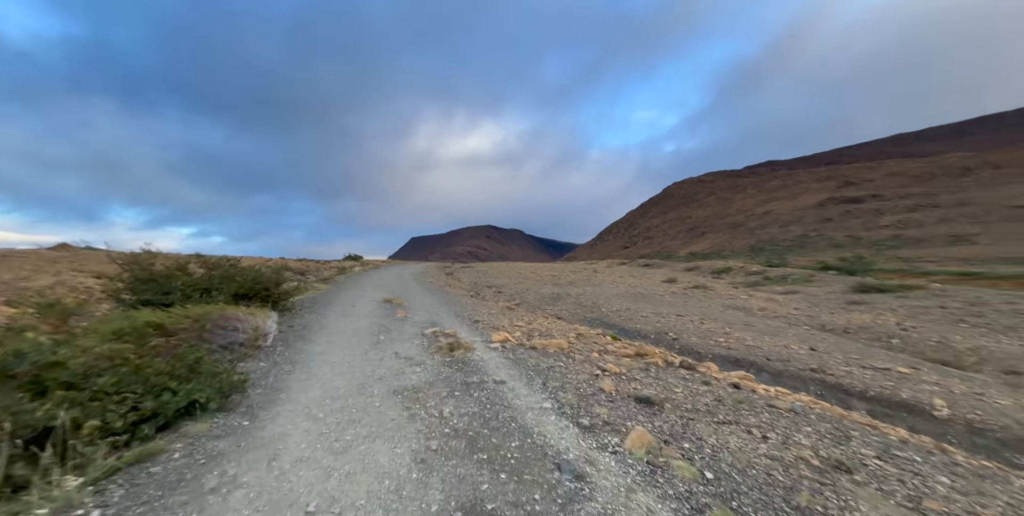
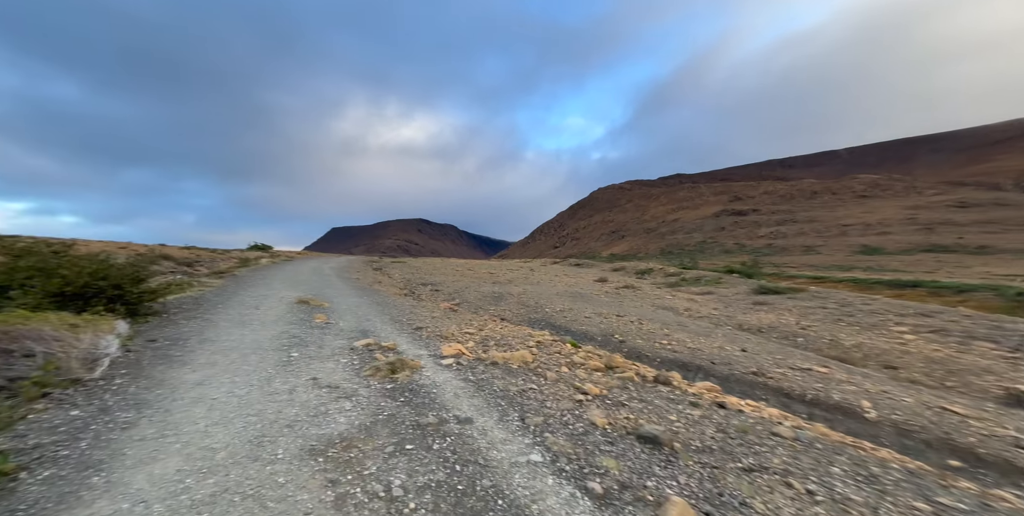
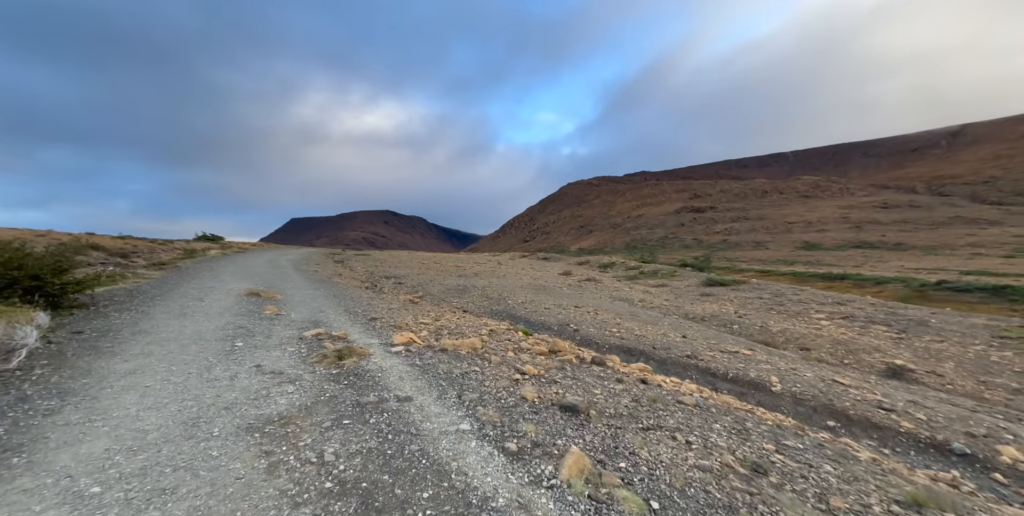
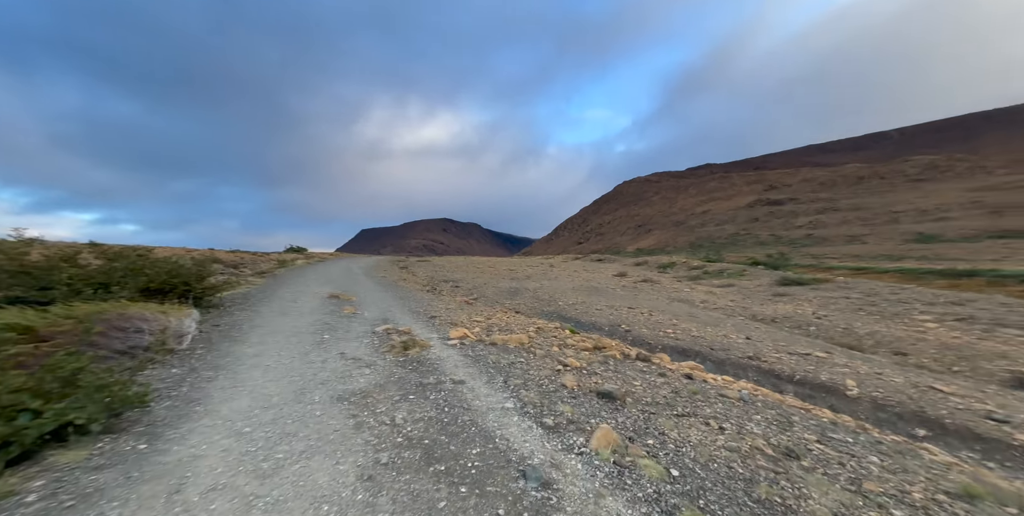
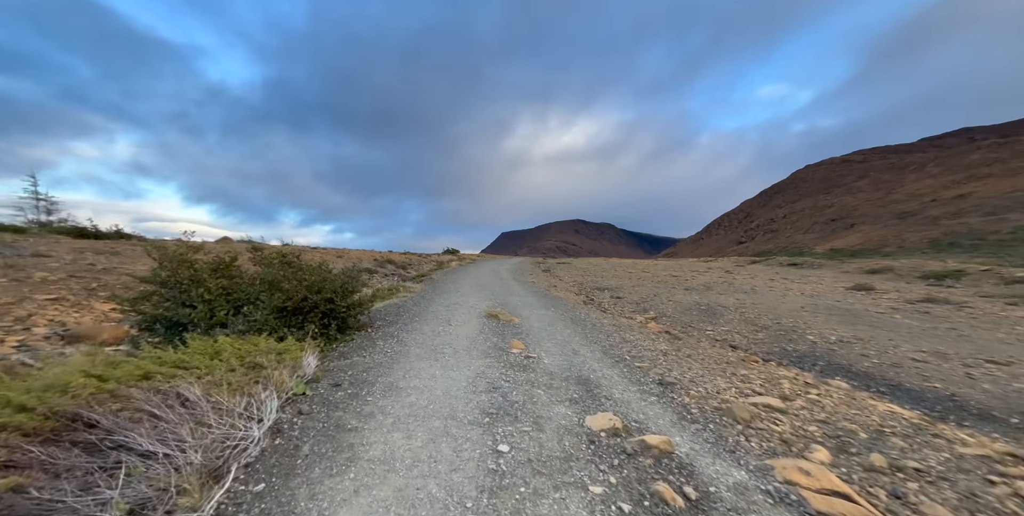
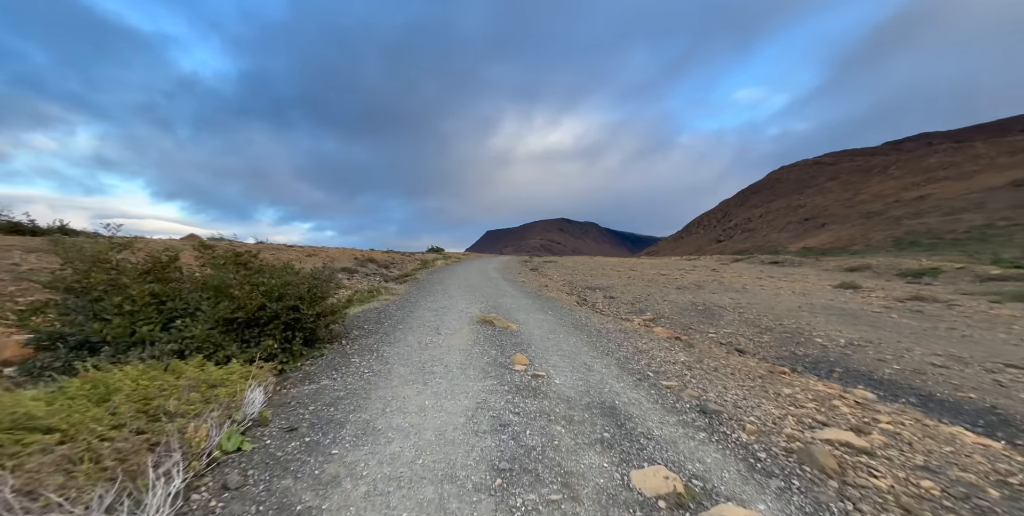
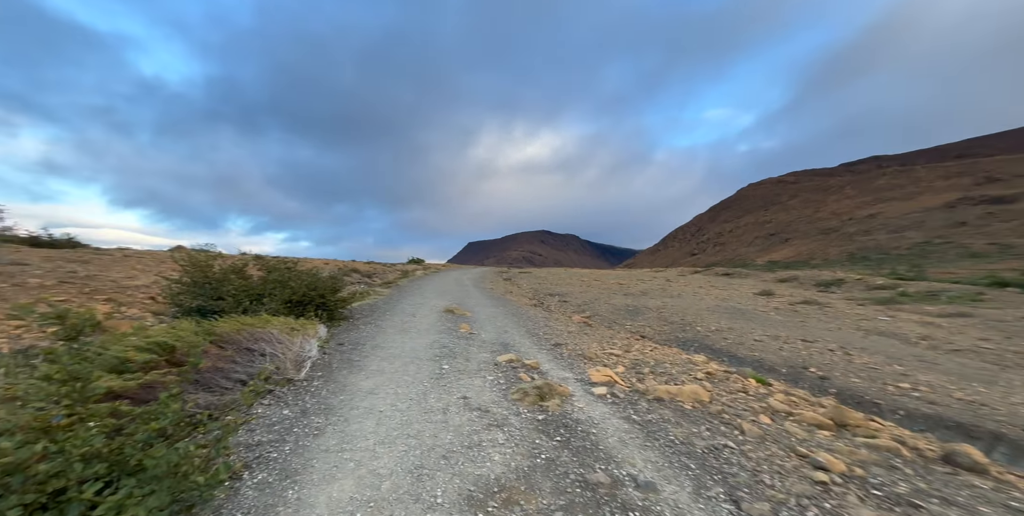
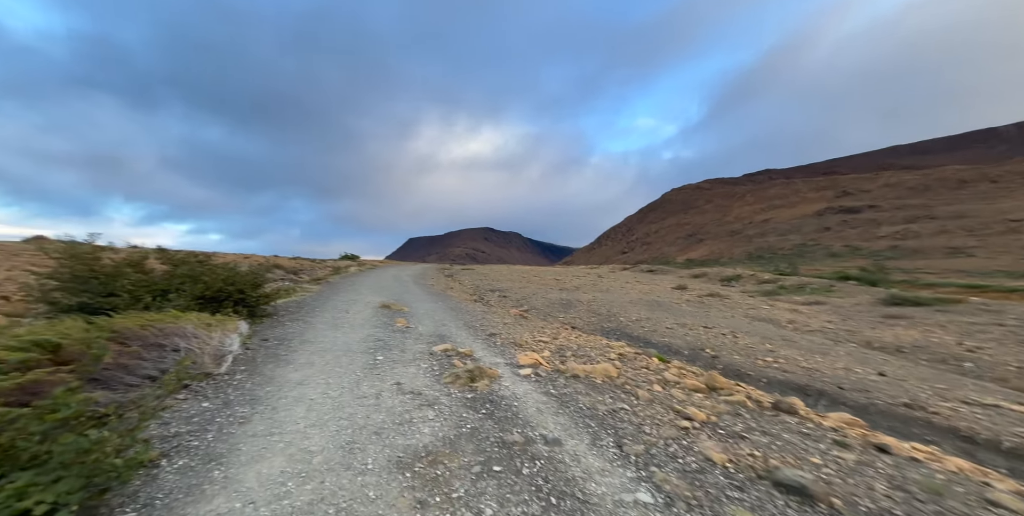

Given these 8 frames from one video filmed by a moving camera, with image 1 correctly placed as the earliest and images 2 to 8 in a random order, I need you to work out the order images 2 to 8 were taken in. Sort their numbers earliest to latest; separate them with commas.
4, 3, 2, 8, 7, 5, 6
